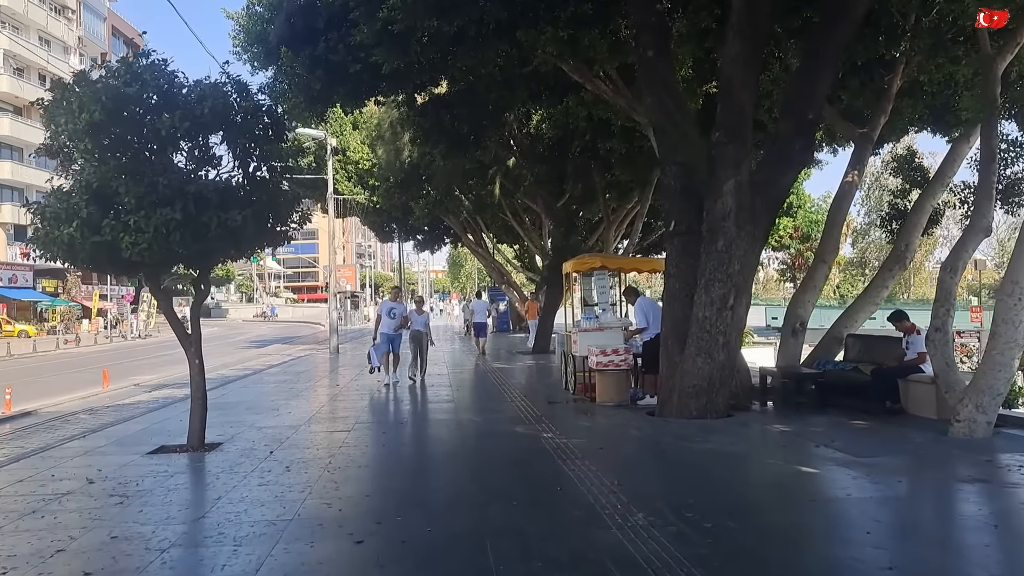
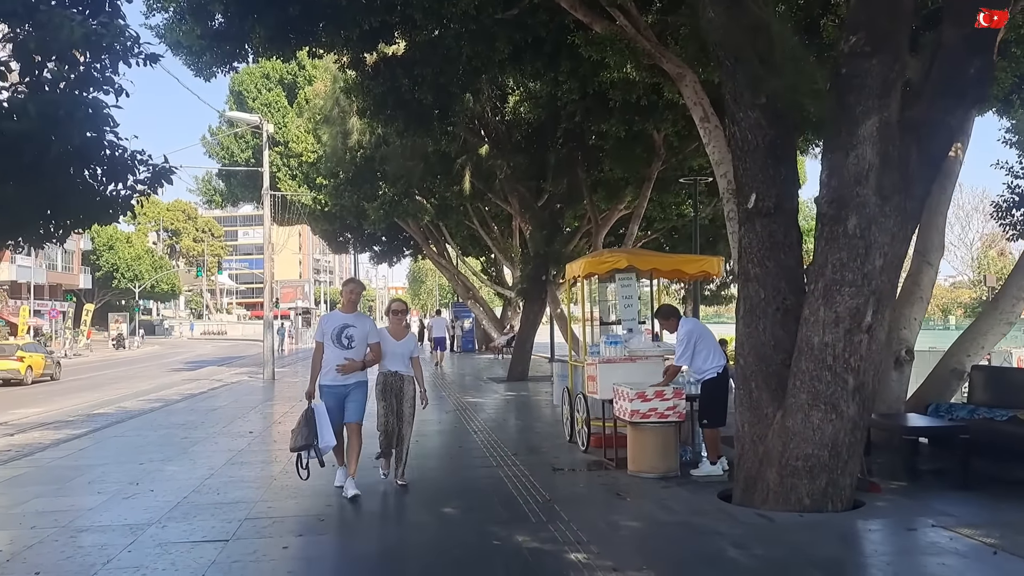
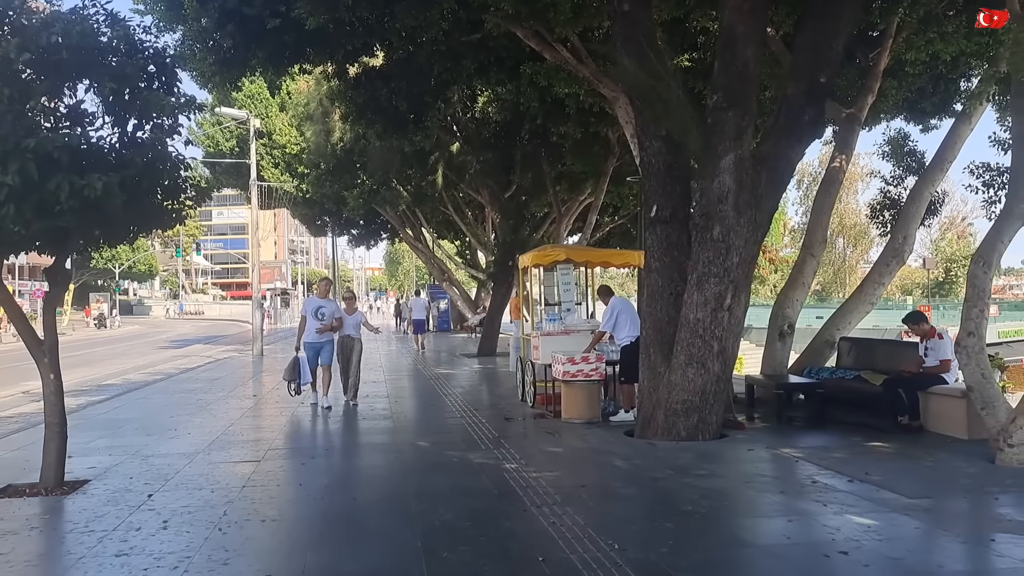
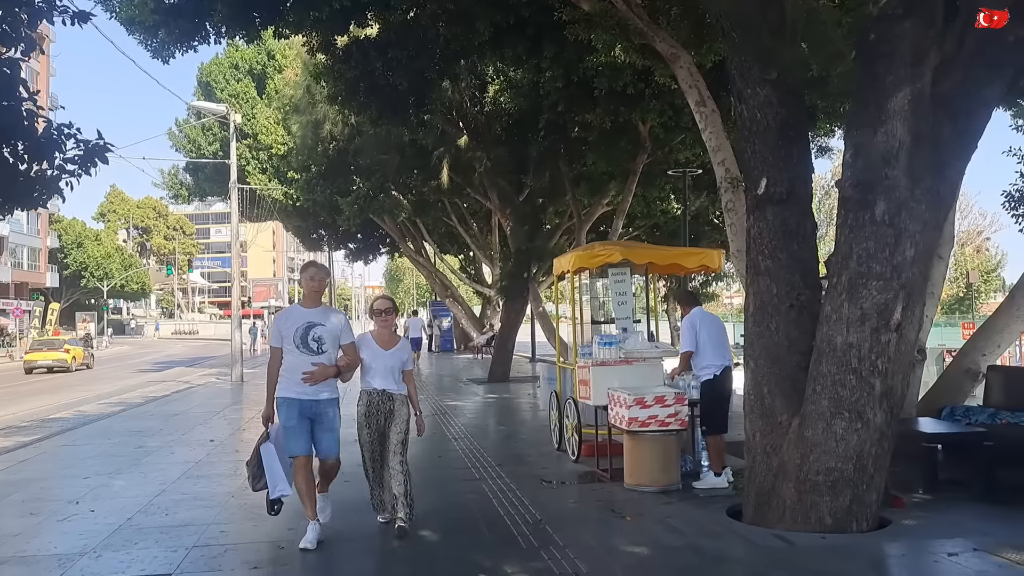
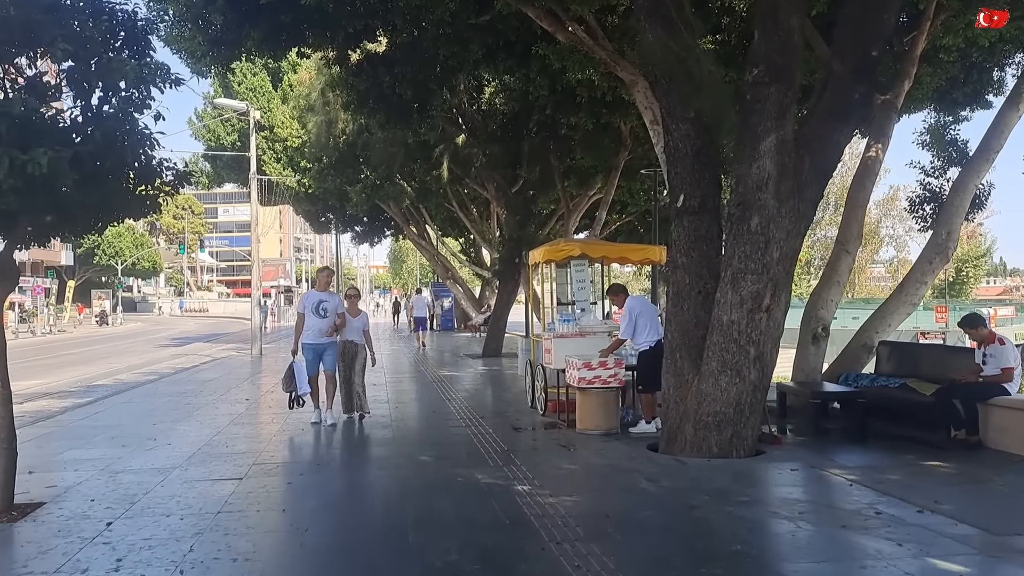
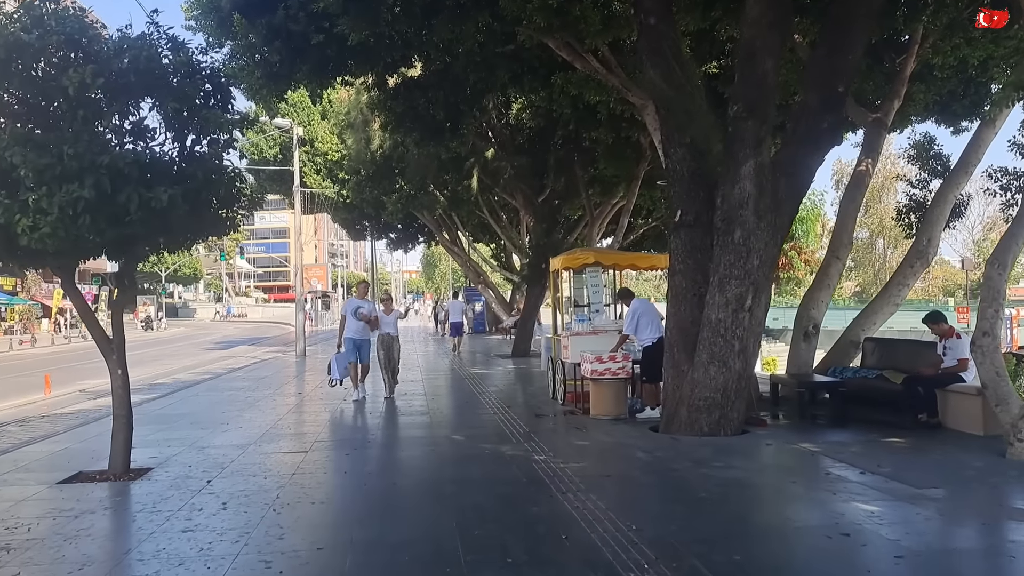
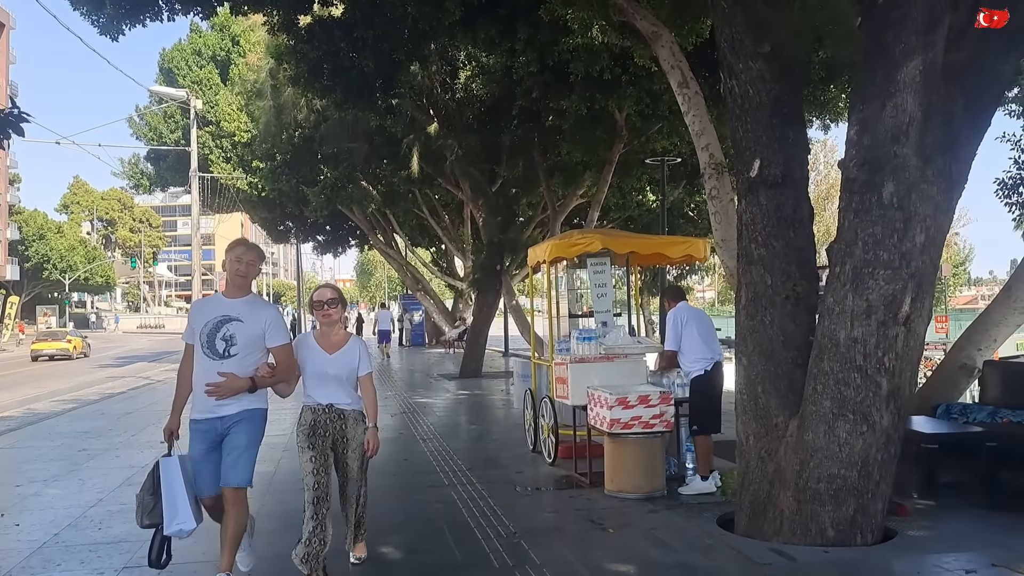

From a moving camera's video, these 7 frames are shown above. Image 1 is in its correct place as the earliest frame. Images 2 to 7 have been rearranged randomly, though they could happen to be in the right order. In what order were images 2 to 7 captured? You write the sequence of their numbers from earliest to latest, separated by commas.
6, 3, 5, 2, 4, 7
